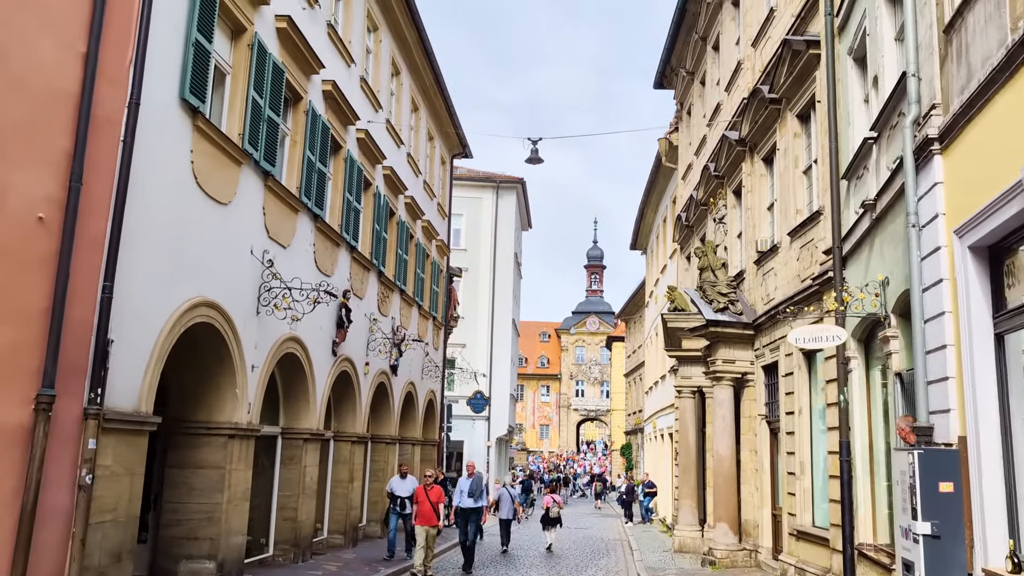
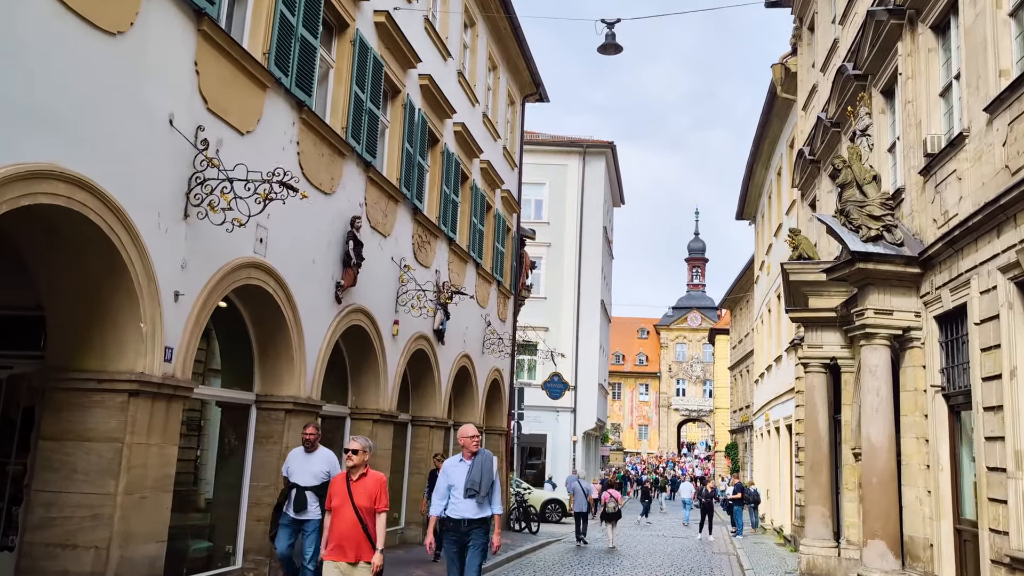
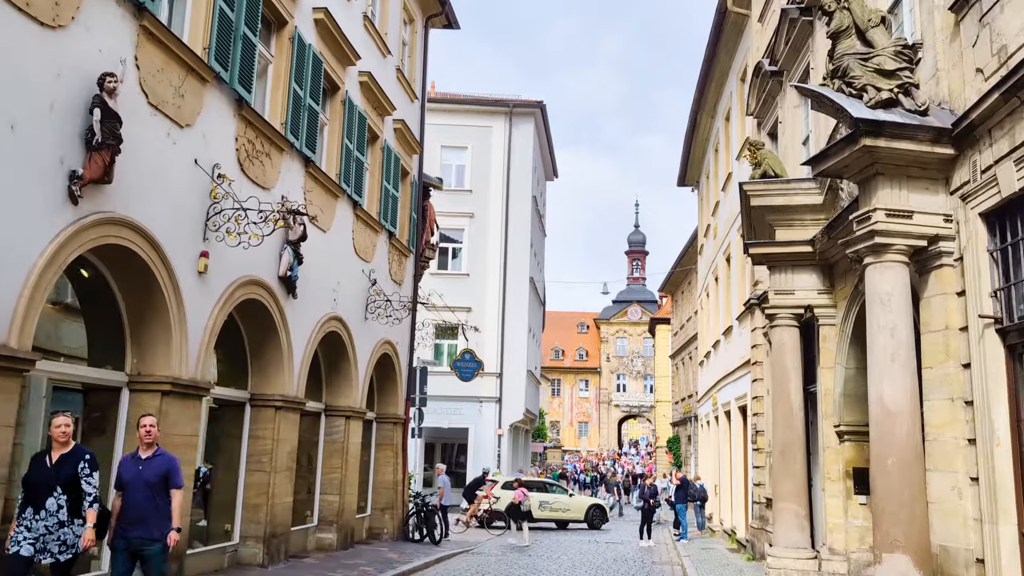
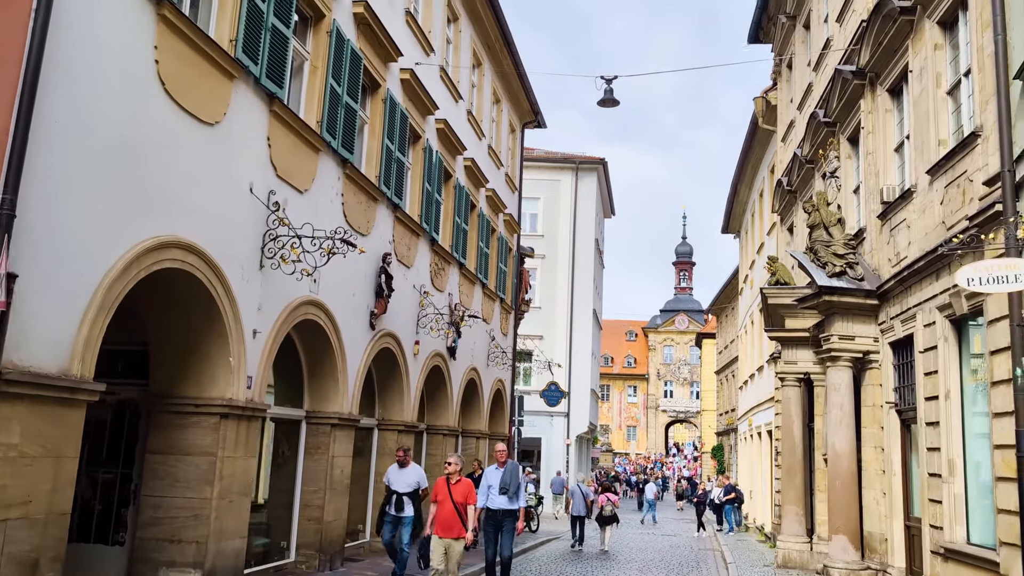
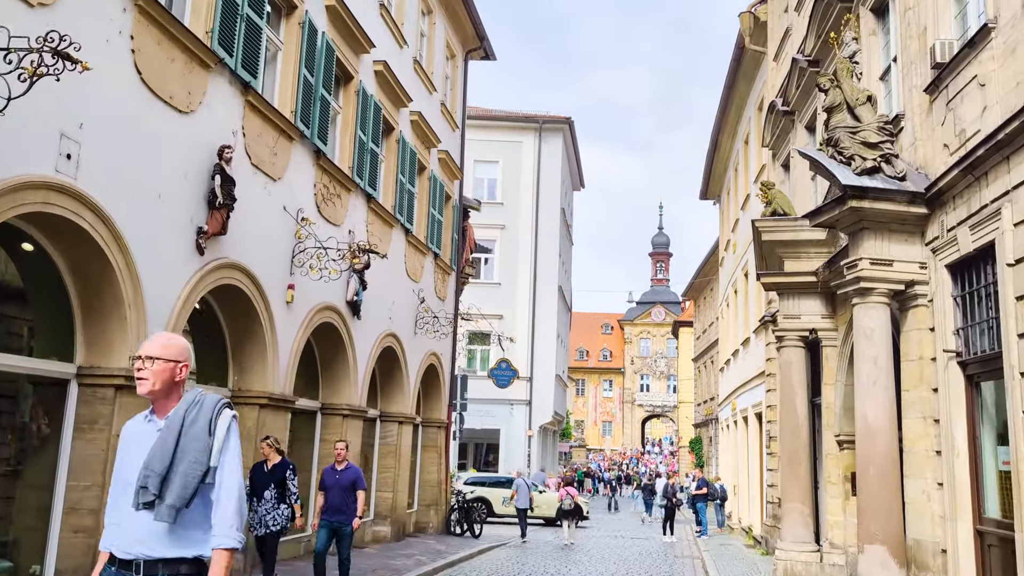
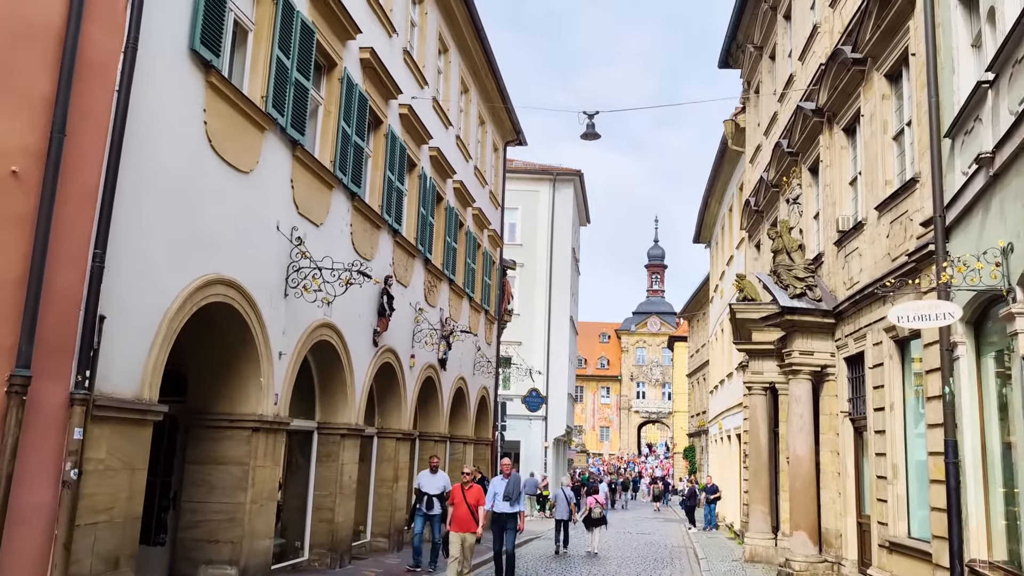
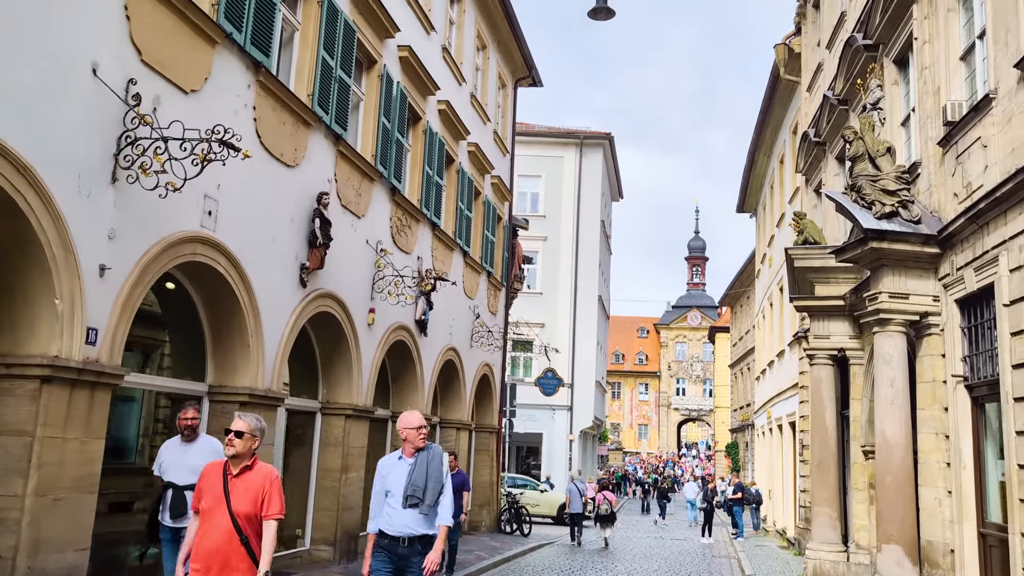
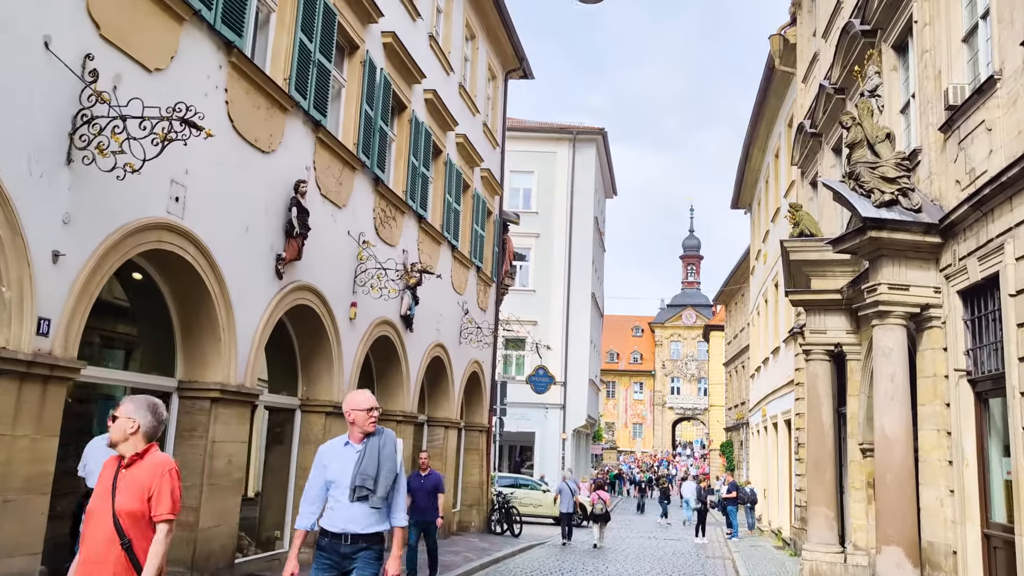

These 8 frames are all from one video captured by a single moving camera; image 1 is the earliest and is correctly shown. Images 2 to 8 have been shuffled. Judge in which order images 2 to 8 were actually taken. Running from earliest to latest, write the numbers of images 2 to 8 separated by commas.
6, 4, 2, 7, 8, 5, 3
